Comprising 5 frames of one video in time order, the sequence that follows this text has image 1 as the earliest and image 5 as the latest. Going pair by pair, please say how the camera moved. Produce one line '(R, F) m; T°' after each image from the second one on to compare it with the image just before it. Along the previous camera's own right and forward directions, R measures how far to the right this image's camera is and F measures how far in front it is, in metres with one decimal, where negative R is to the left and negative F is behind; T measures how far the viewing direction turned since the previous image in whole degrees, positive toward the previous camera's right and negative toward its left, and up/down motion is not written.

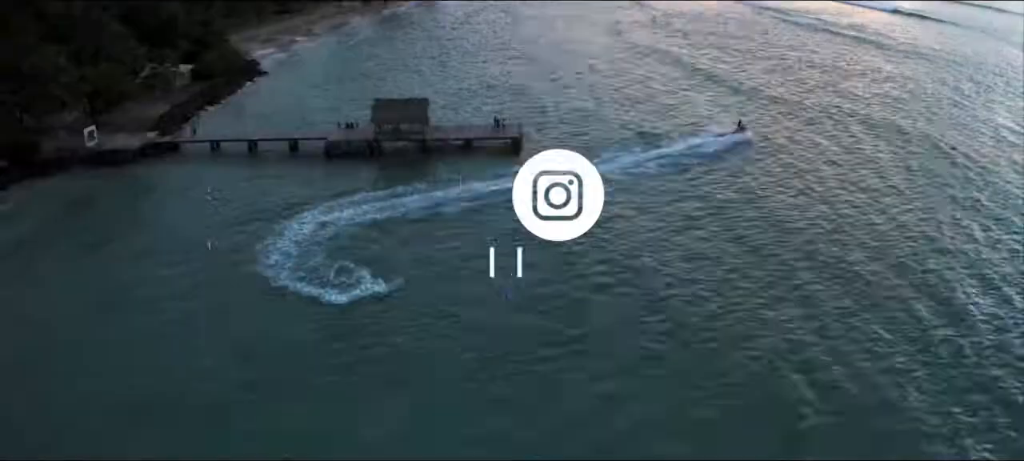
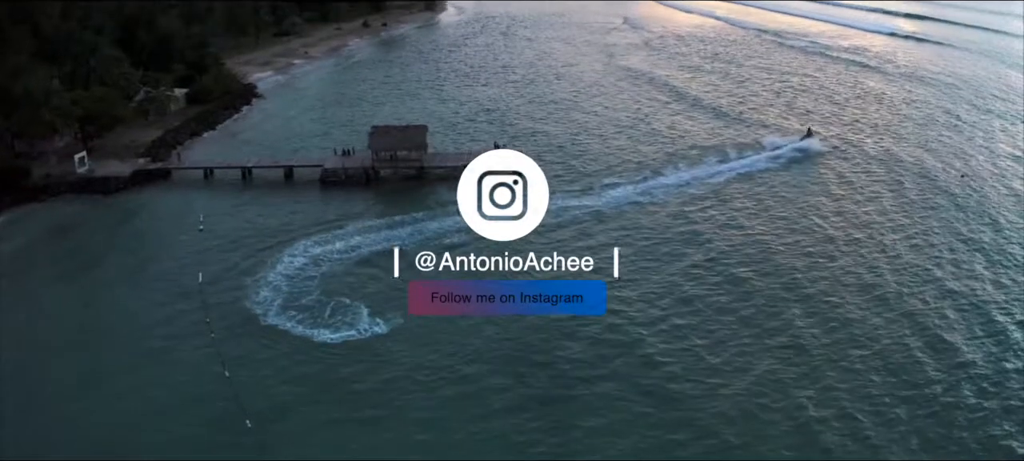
(0.0, +0.8) m; 0°
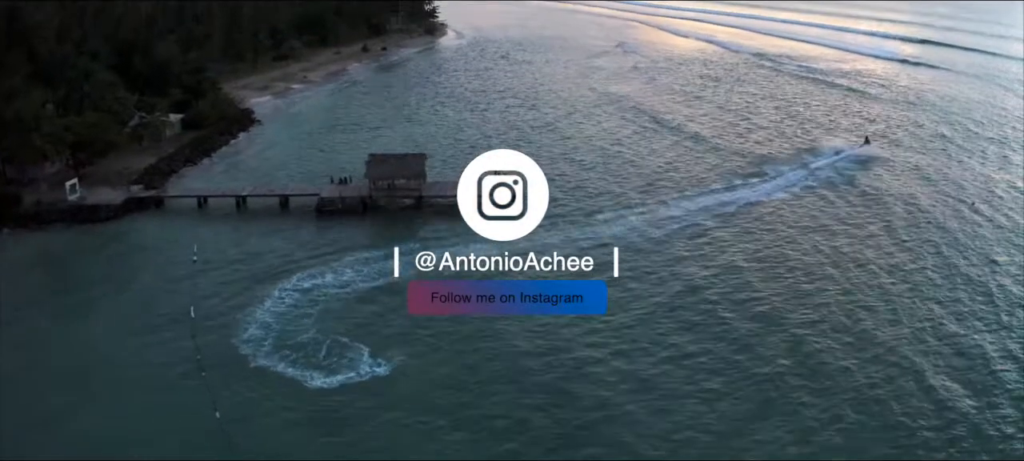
(0.0, +0.9) m; 0°
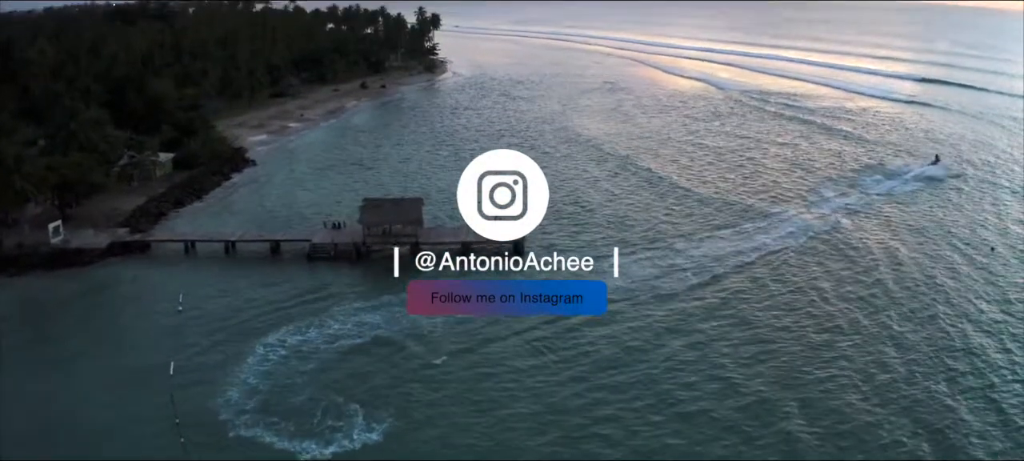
(0.0, +1.5) m; 0°
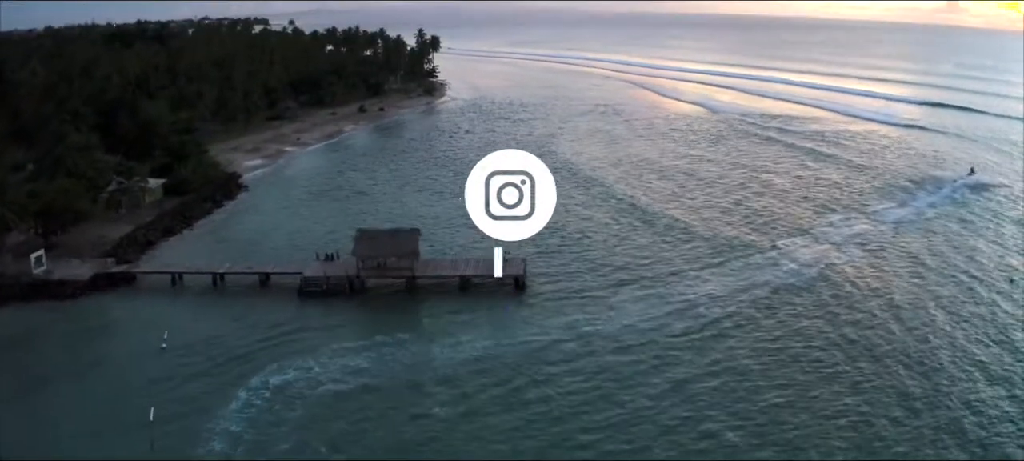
(0.0, +1.3) m; 0°
